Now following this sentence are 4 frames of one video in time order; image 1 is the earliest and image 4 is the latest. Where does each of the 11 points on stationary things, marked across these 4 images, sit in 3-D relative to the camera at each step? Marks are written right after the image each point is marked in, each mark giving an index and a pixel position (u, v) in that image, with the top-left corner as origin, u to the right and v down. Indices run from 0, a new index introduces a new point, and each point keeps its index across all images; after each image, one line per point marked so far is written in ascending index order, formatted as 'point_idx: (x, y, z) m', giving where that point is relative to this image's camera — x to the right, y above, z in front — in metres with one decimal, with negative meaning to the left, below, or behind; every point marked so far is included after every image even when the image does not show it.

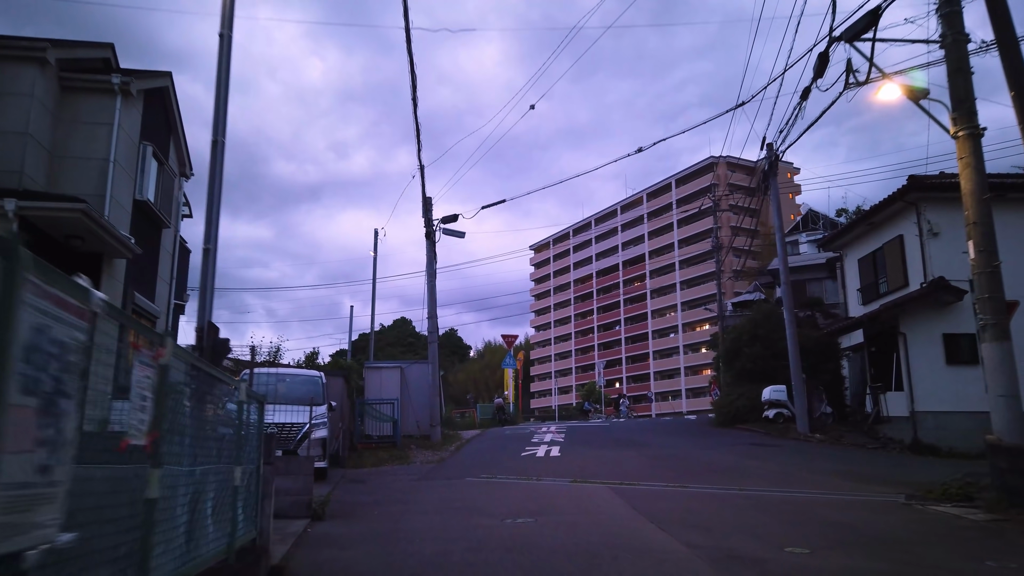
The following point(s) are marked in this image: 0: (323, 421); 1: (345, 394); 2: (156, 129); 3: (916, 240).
0: (-3.1, -2.2, +11.7) m
1: (-3.8, -2.4, +16.3) m
2: (-6.9, +3.1, +13.9) m
3: (+11.2, +1.3, +19.8) m
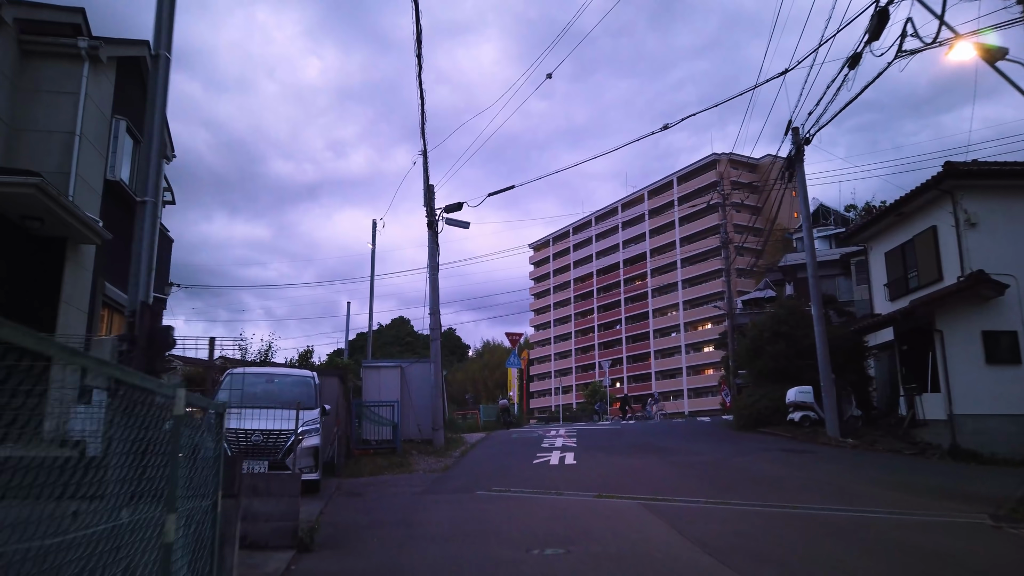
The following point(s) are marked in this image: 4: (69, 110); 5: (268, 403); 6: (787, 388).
0: (-2.9, -2.0, +10.4) m
1: (-3.6, -2.3, +15.0) m
2: (-6.7, +3.3, +12.6) m
3: (+11.4, +1.5, +18.5) m
4: (-6.7, +2.7, +10.8) m
5: (-3.9, -1.9, +11.9) m
6: (+7.7, -2.8, +19.9) m
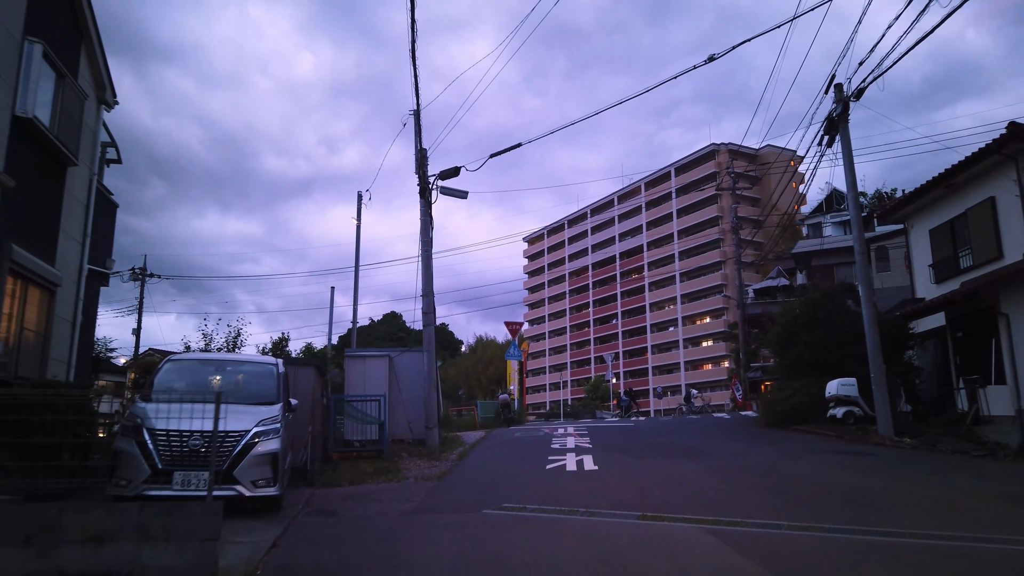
0: (-2.7, -1.6, +8.1) m
1: (-3.5, -1.8, +12.7) m
2: (-6.6, +3.7, +10.2) m
3: (+11.5, +2.0, +16.3) m
4: (-6.5, +3.1, +8.4) m
5: (-3.8, -1.4, +9.5) m
6: (+7.7, -2.3, +17.7) m
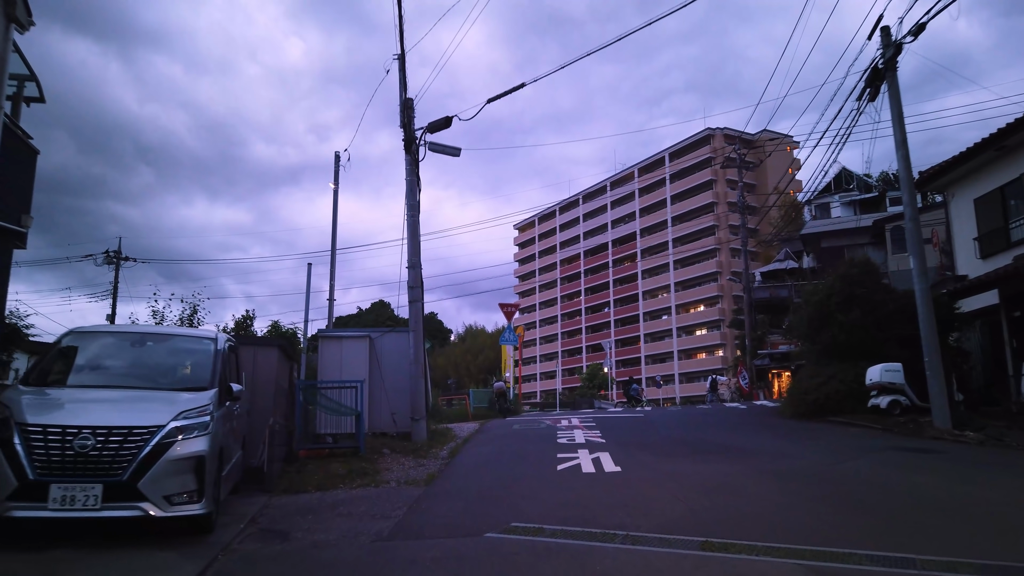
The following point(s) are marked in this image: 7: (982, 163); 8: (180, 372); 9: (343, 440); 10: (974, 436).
0: (-2.6, -1.1, +5.9) m
1: (-3.4, -1.3, +10.5) m
2: (-6.5, +4.2, +7.9) m
3: (+11.5, +2.5, +14.3) m
4: (-6.4, +3.6, +6.1) m
5: (-3.7, -0.9, +7.4) m
6: (+7.7, -1.7, +15.7) m
7: (+11.3, +3.0, +17.2) m
8: (-3.9, -0.8, +7.5) m
9: (-2.8, -2.5, +11.7) m
10: (+8.1, -2.6, +12.6) m
